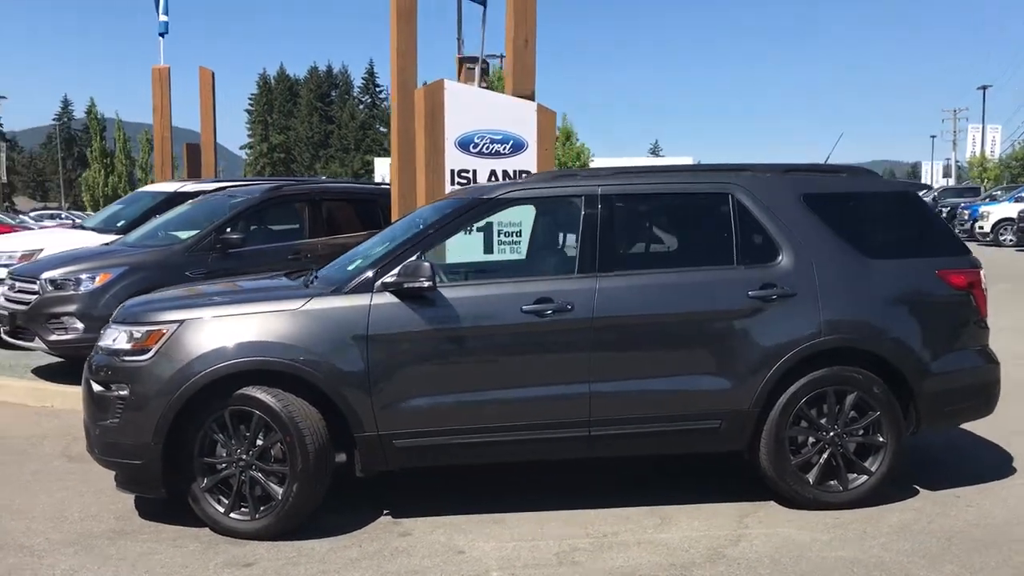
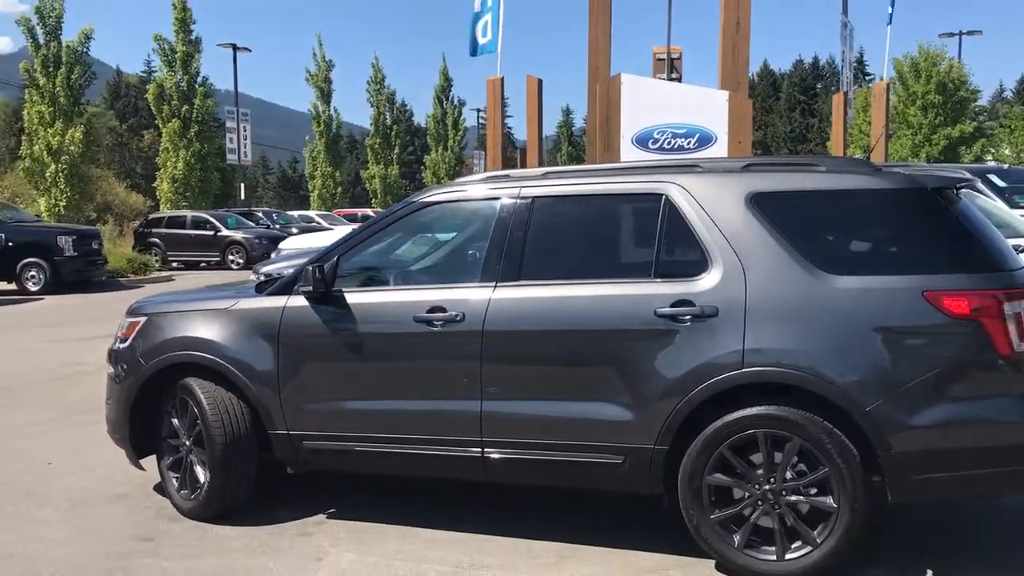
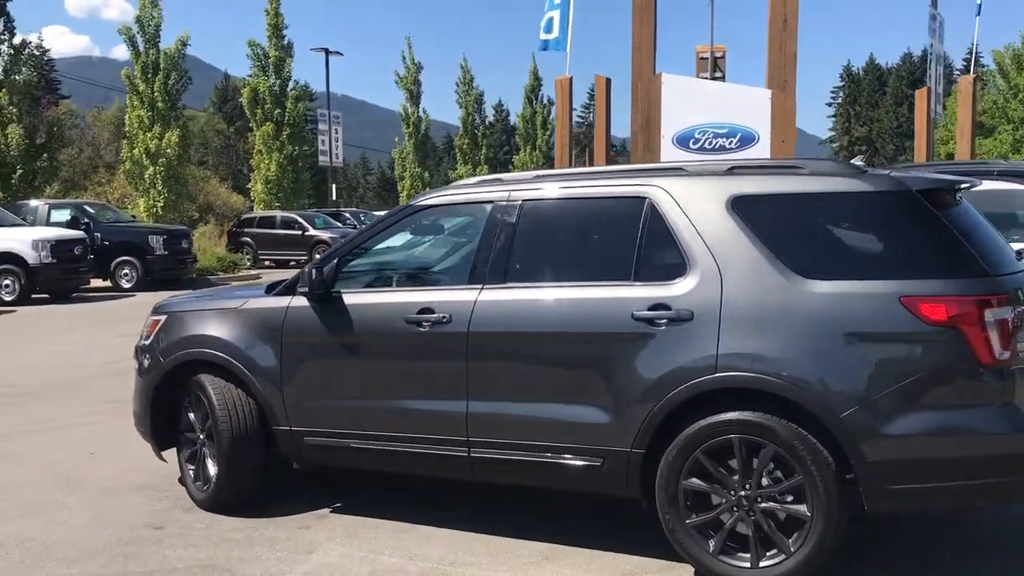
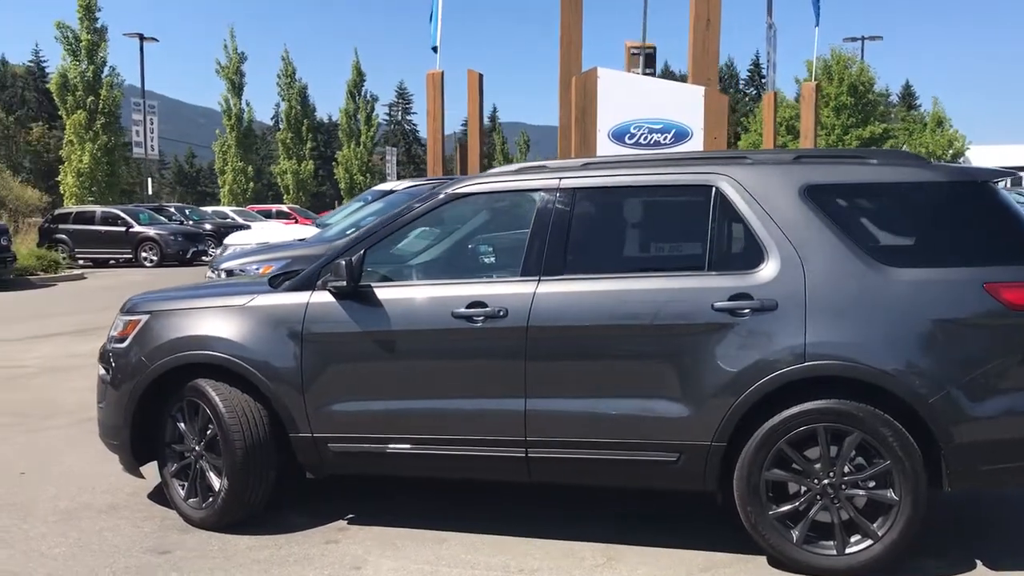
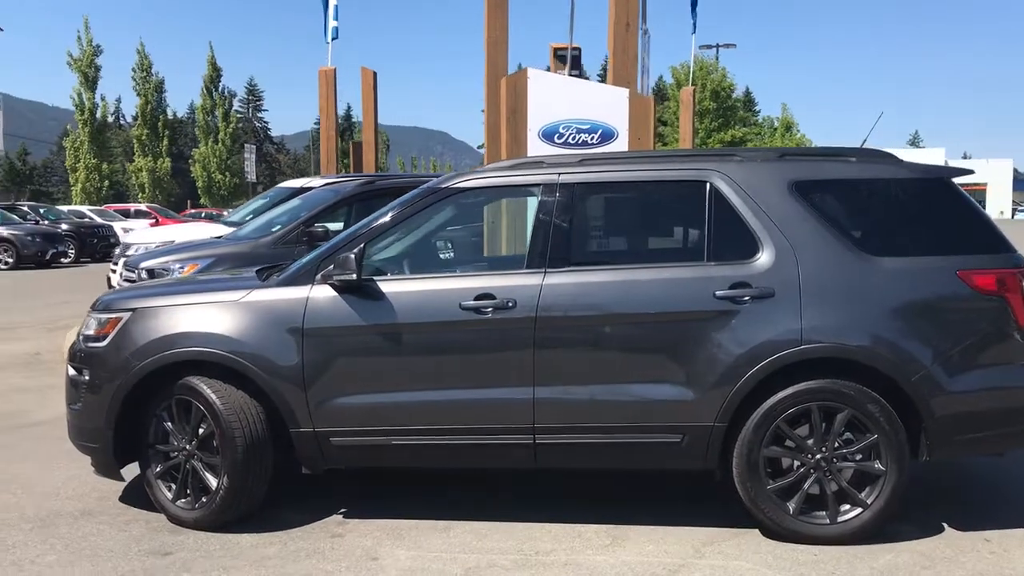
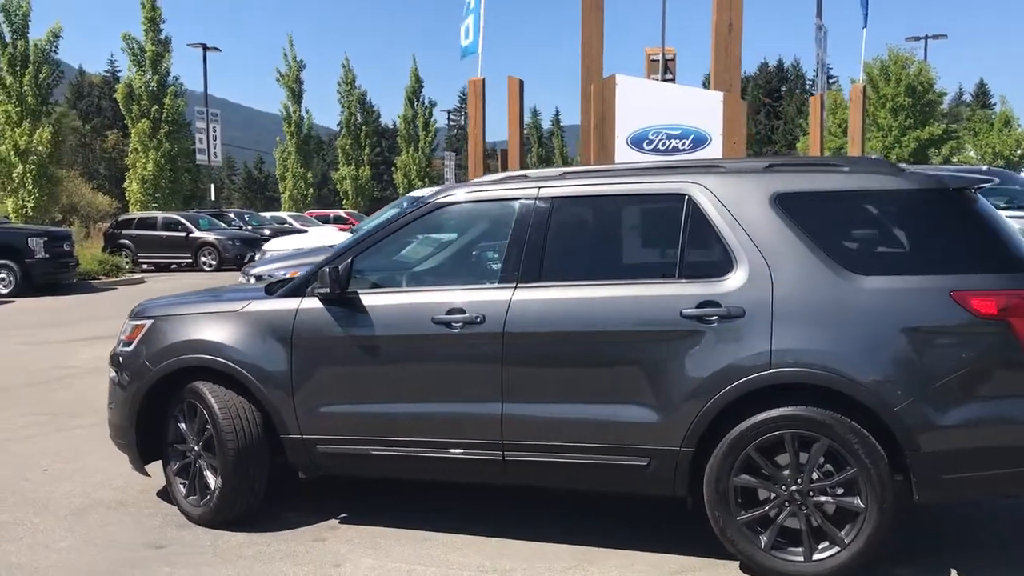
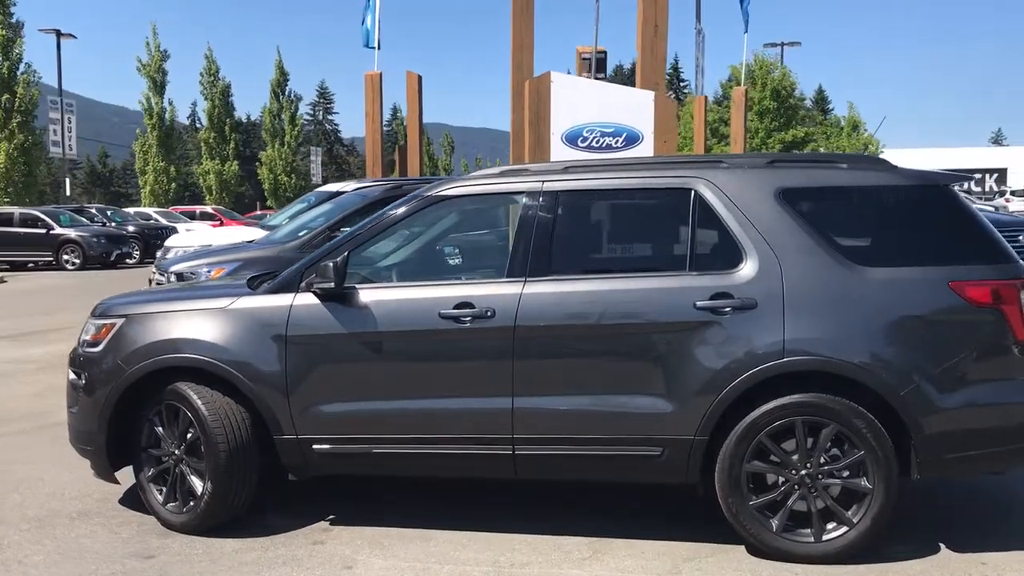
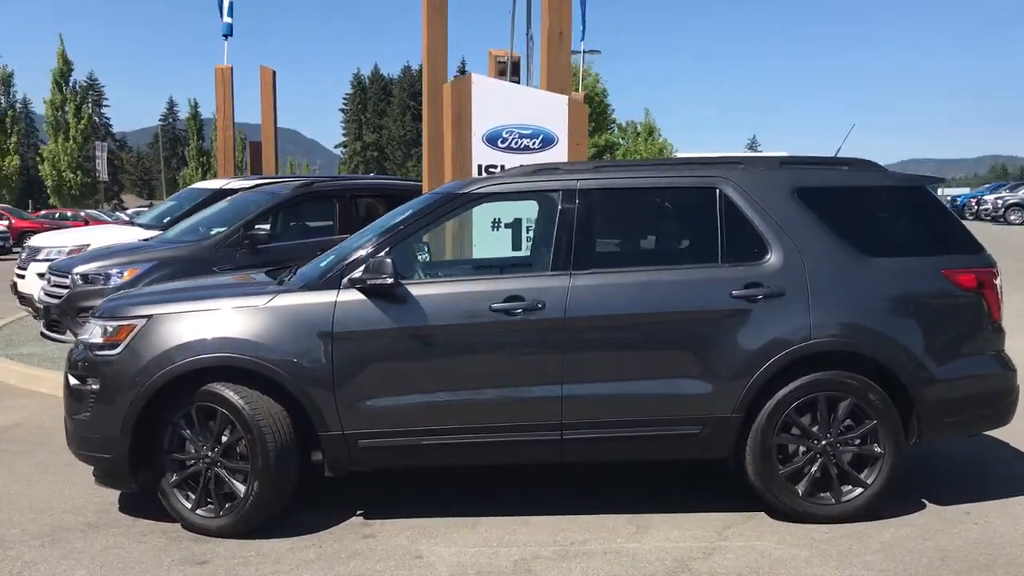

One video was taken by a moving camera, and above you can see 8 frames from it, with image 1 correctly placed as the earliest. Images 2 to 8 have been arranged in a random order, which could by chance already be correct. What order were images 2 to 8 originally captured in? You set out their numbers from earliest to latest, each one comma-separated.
8, 5, 7, 4, 6, 2, 3
